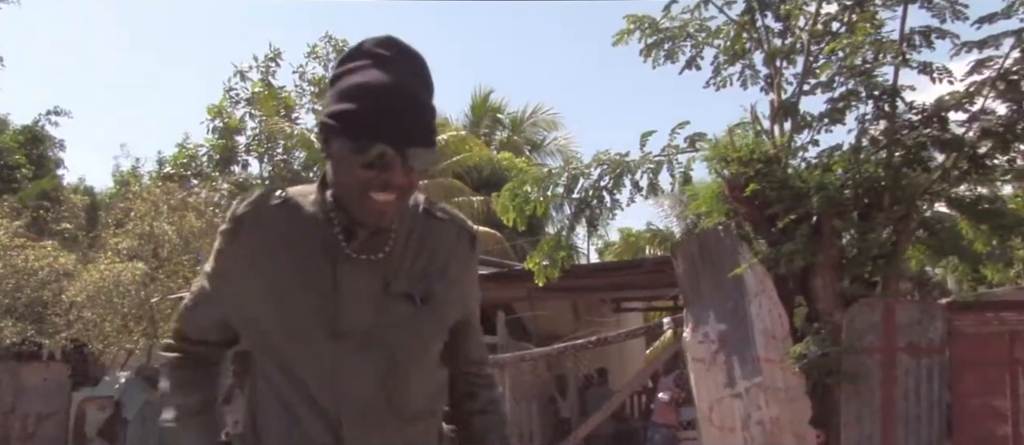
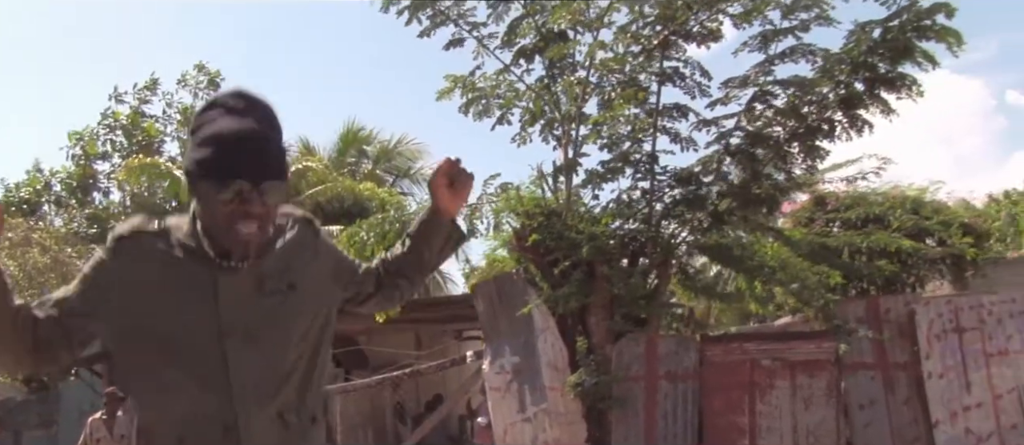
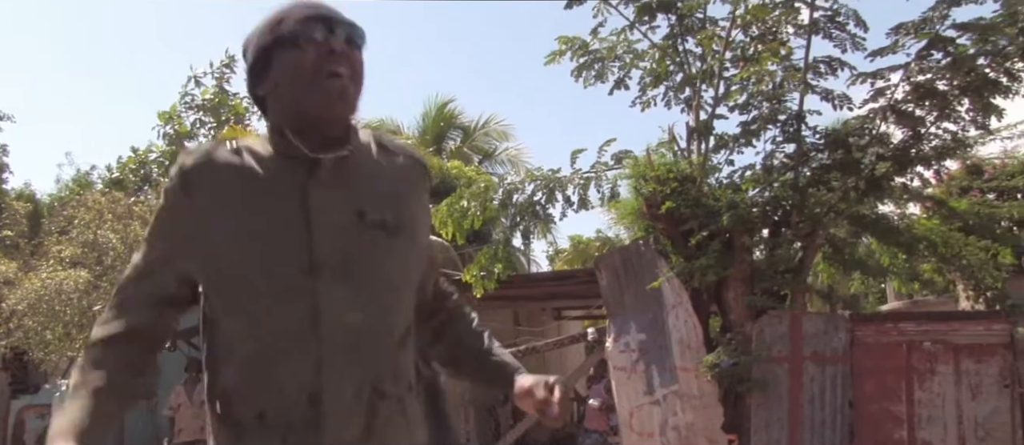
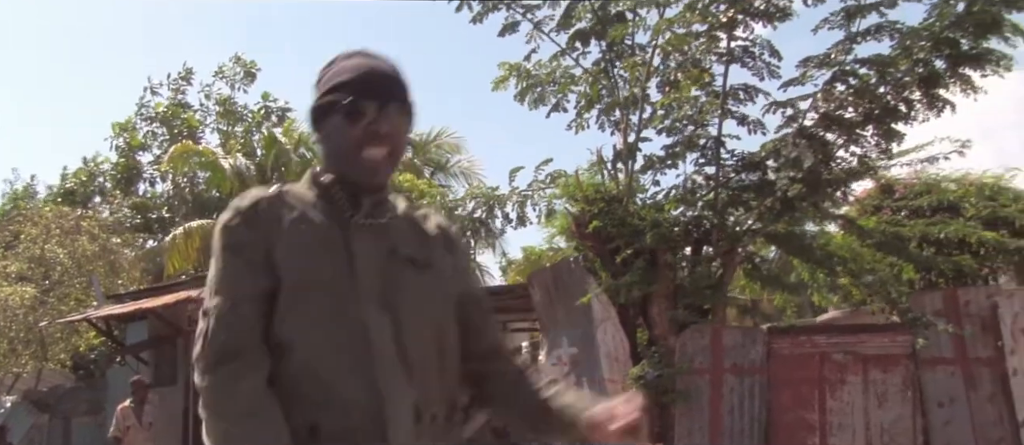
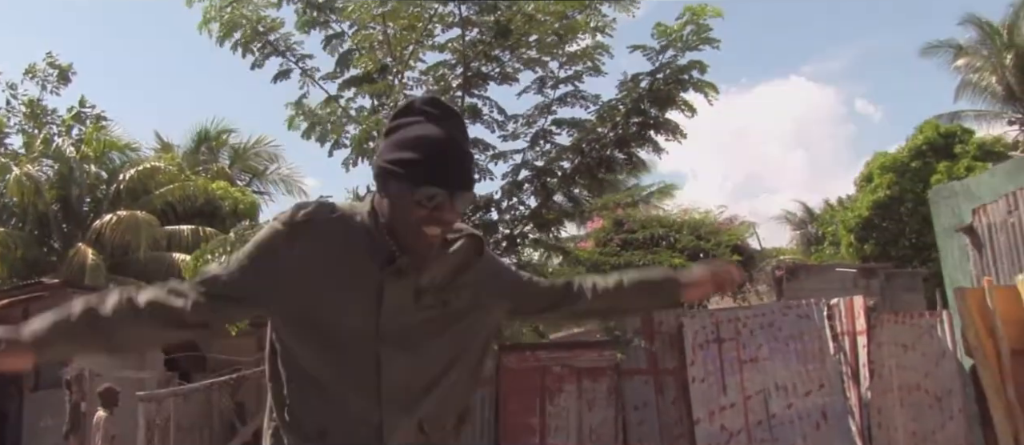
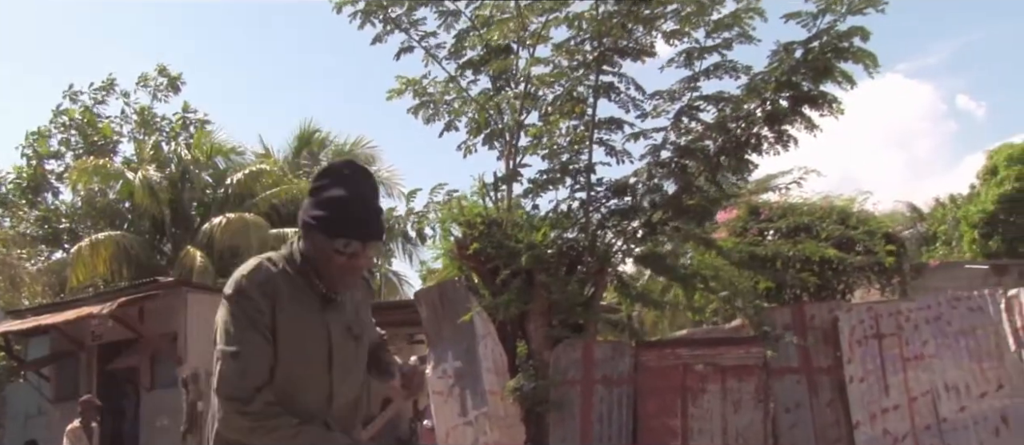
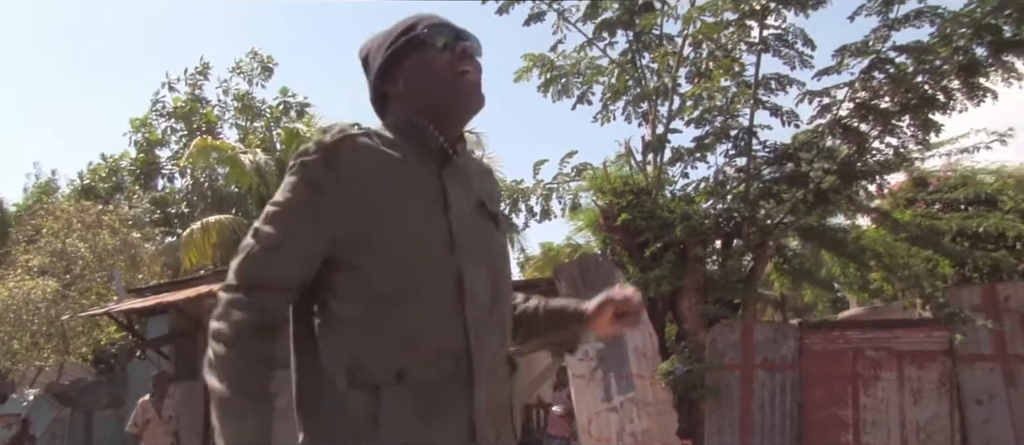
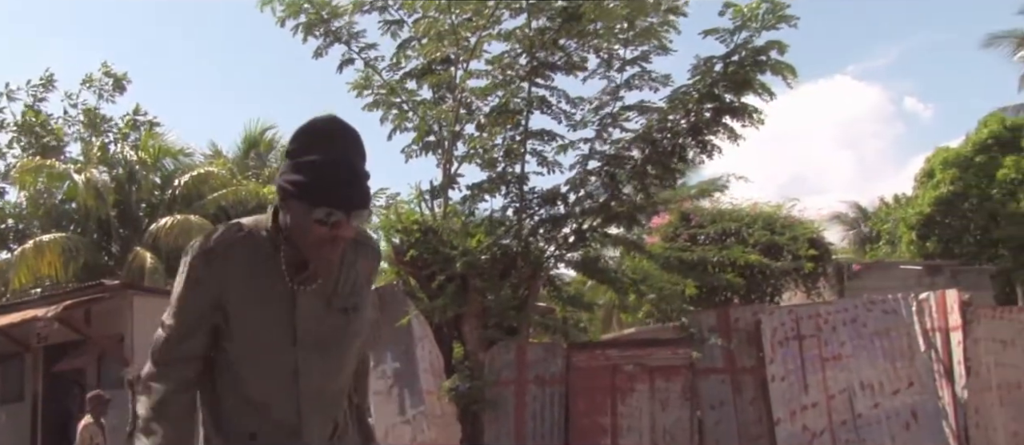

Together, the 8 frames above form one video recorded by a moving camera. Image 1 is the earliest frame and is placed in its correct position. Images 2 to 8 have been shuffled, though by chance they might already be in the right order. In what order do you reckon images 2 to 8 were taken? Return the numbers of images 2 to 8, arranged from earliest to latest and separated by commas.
3, 7, 4, 2, 6, 8, 5
